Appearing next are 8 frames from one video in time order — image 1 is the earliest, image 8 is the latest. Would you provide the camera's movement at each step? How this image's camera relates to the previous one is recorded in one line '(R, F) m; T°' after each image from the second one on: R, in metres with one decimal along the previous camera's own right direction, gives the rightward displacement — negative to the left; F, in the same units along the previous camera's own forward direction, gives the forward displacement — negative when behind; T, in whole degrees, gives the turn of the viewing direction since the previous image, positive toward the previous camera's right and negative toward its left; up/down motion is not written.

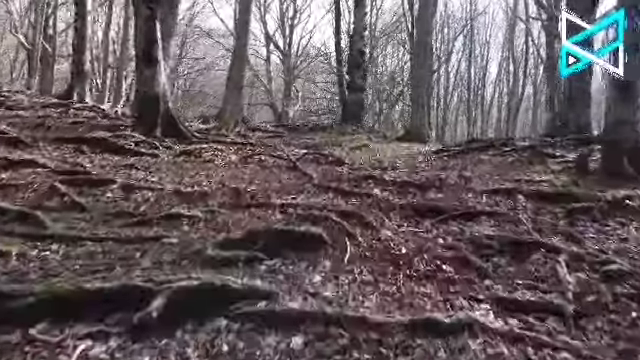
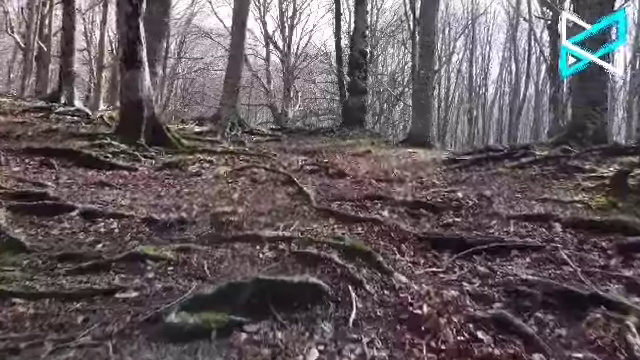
(0.0, +0.7) m; 0°
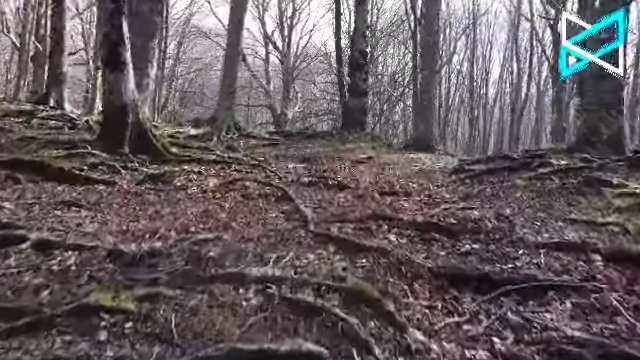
(0.0, +0.6) m; 0°
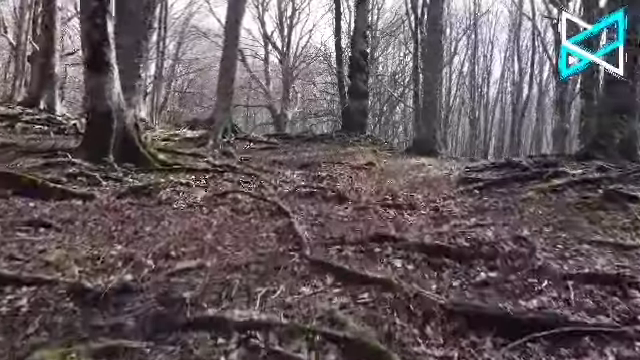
(0.0, +0.5) m; 0°
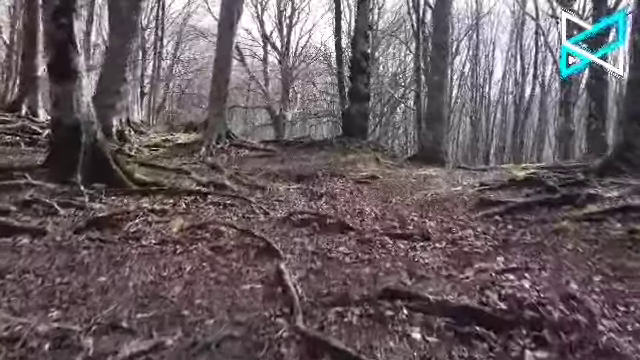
(0.0, +0.8) m; 0°
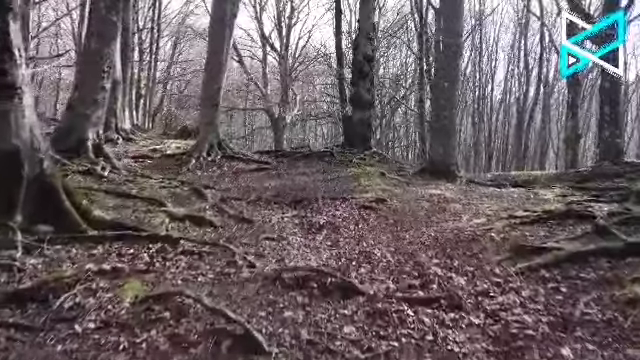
(0.0, +1.2) m; 0°
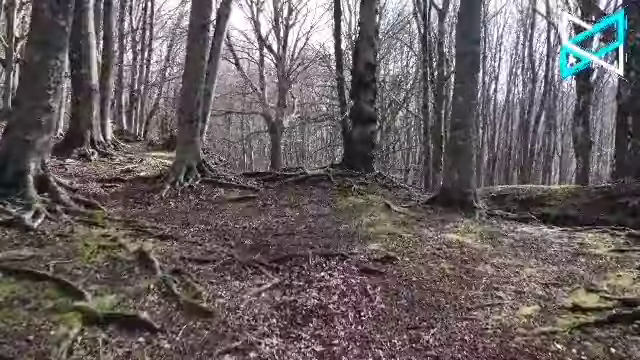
(+0.1, +1.8) m; 0°
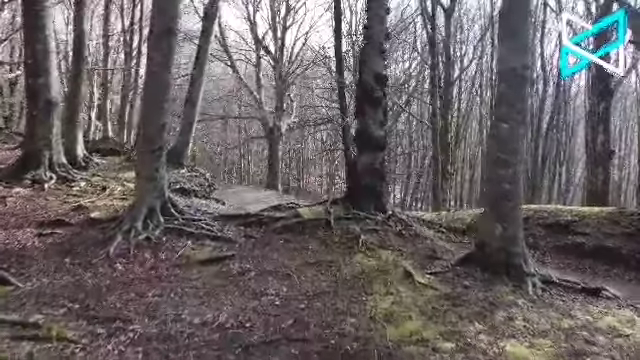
(+0.1, +2.7) m; 0°
